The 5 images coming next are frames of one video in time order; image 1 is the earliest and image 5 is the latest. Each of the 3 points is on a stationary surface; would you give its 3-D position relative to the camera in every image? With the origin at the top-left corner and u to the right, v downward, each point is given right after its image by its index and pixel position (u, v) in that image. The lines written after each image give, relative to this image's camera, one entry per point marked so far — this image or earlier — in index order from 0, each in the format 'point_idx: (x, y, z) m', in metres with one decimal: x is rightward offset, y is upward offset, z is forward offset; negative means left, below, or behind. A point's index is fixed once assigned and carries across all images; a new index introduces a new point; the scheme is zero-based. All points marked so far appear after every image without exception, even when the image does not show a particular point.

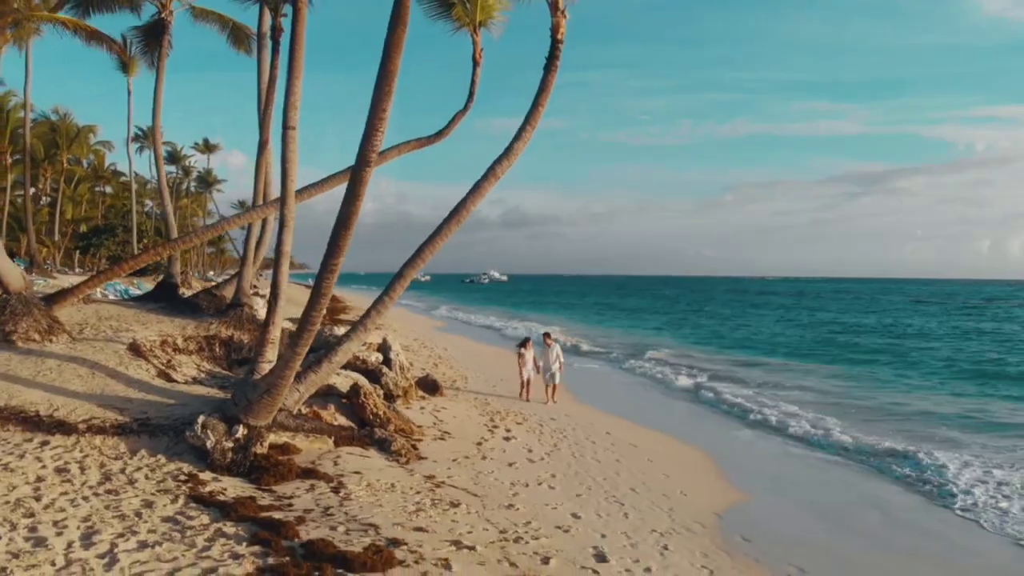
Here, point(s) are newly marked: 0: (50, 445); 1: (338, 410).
0: (-4.4, -1.5, +6.3) m
1: (-2.1, -1.5, +8.2) m
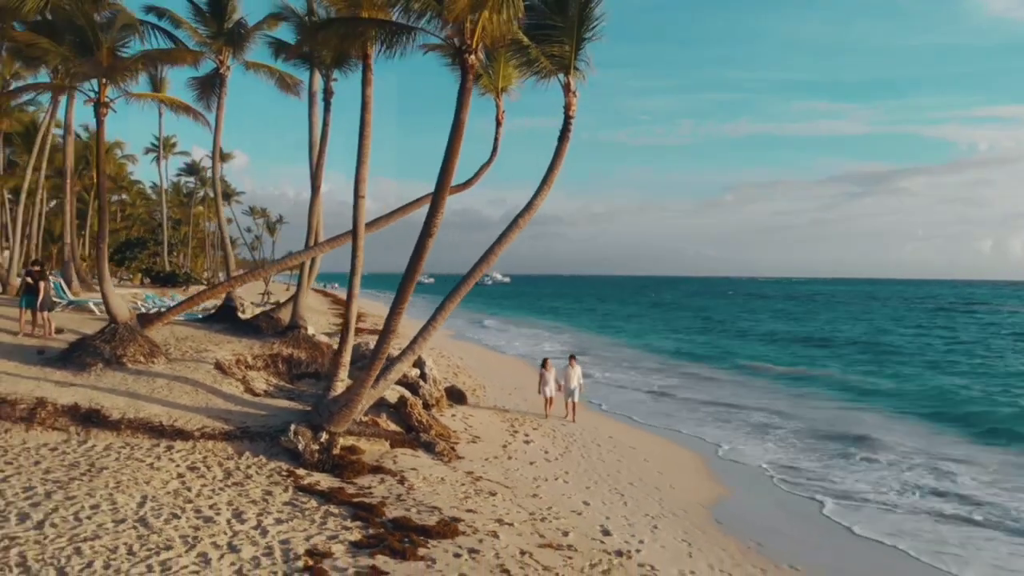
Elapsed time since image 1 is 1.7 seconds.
0: (-4.1, -1.9, +8.2) m
1: (-1.8, -1.9, +10.0) m
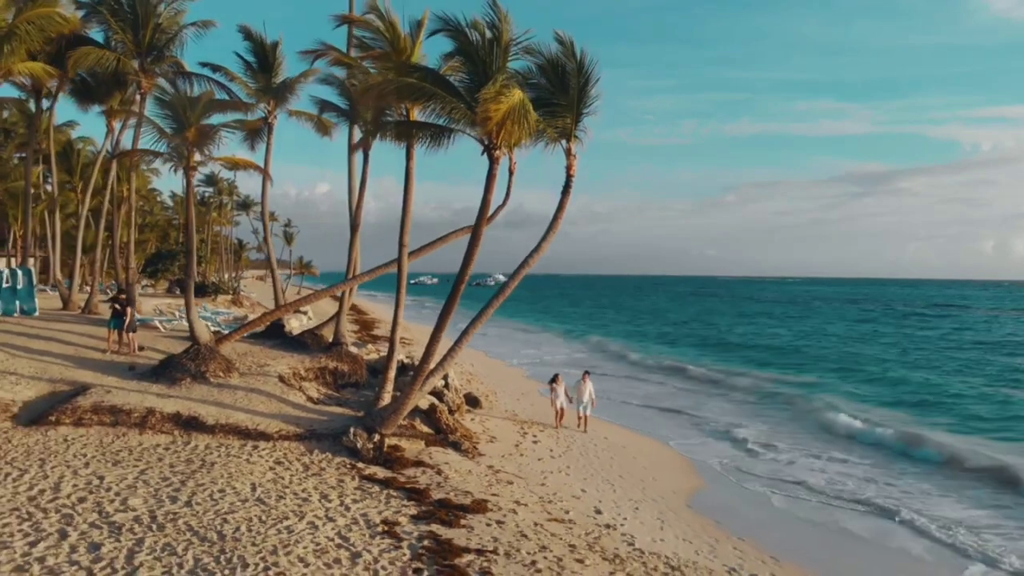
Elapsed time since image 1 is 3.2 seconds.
0: (-3.9, -2.4, +10.4) m
1: (-1.6, -2.4, +12.2) m
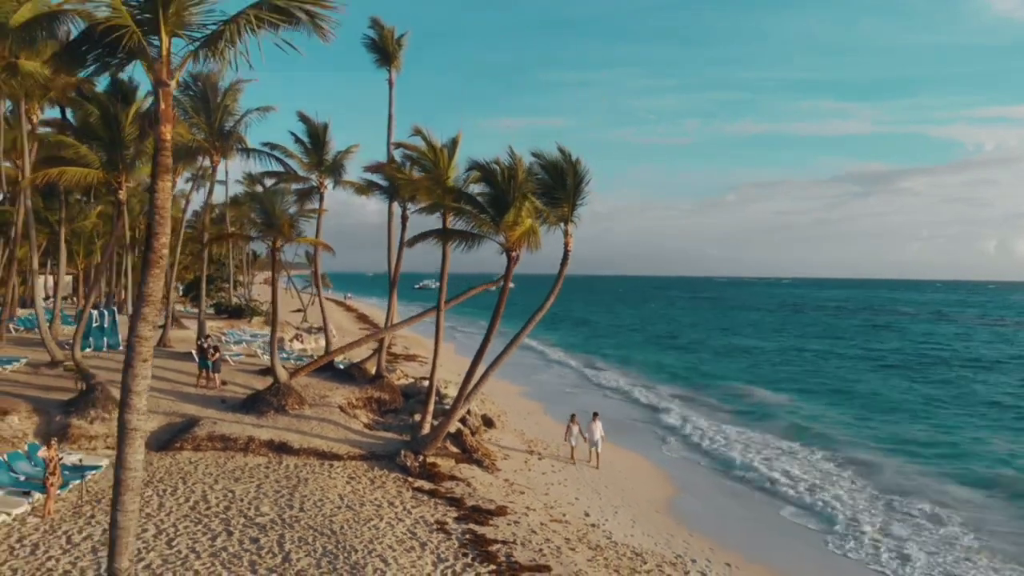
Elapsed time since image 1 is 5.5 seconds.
0: (-3.6, -3.7, +13.8) m
1: (-1.4, -3.7, +15.7) m
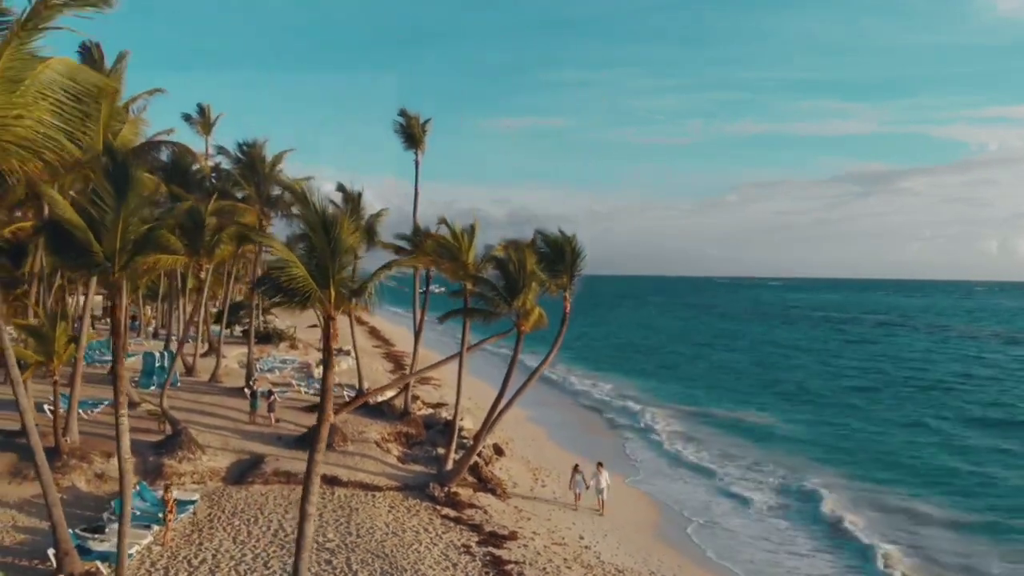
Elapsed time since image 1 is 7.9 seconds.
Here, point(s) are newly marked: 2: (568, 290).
0: (-3.4, -5.3, +17.1) m
1: (-1.2, -5.3, +18.9) m
2: (+1.6, -0.1, +19.0) m
